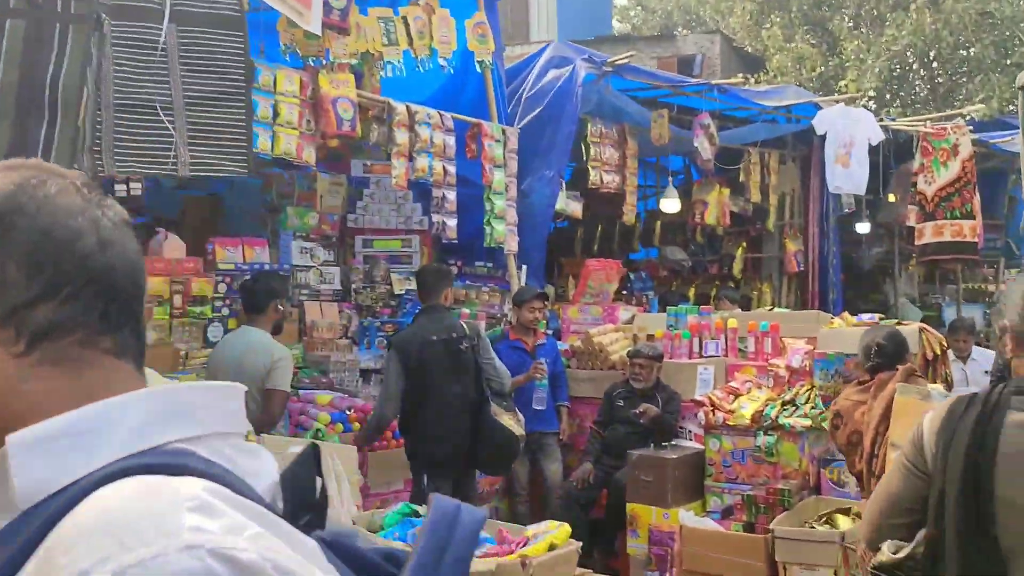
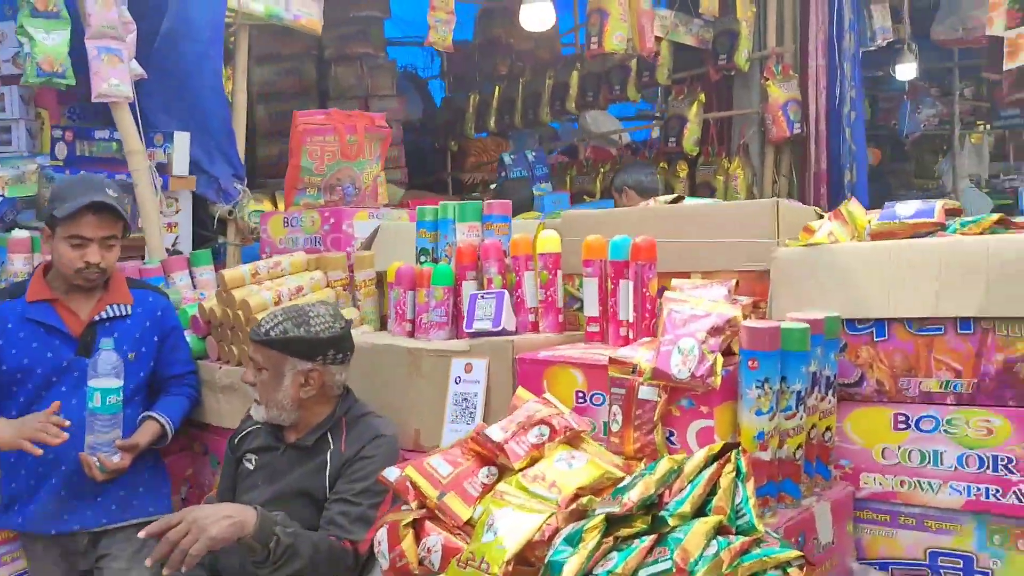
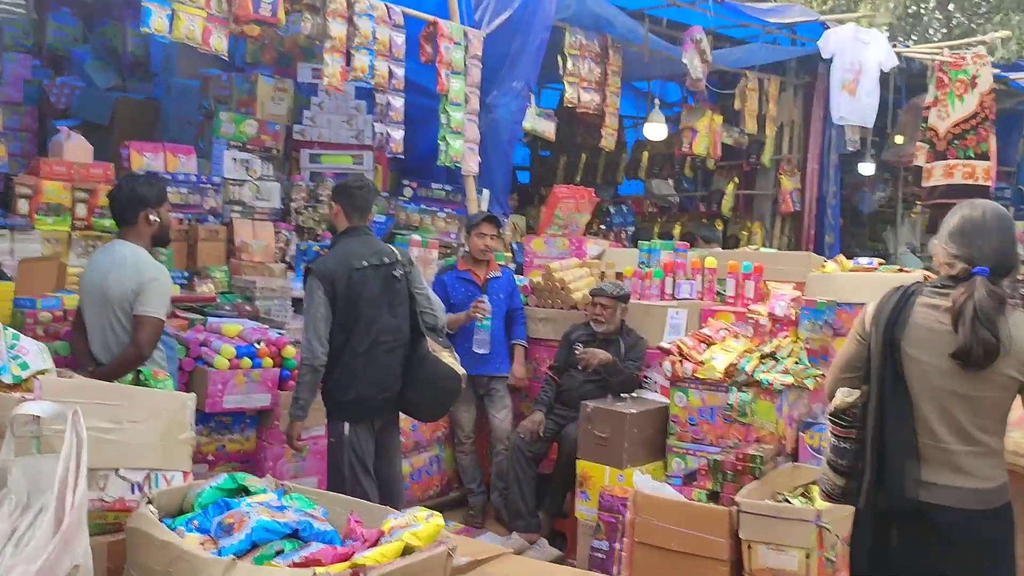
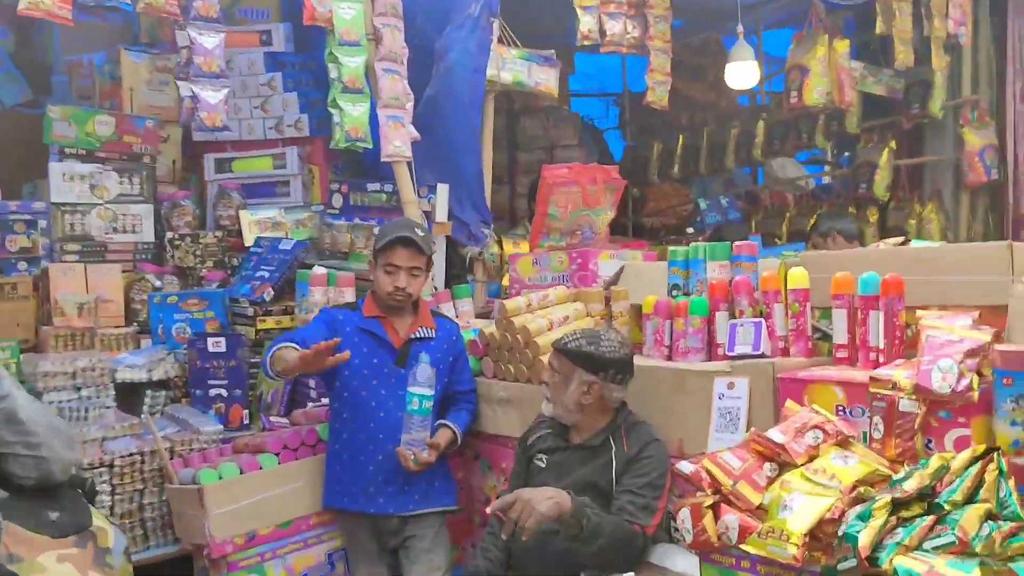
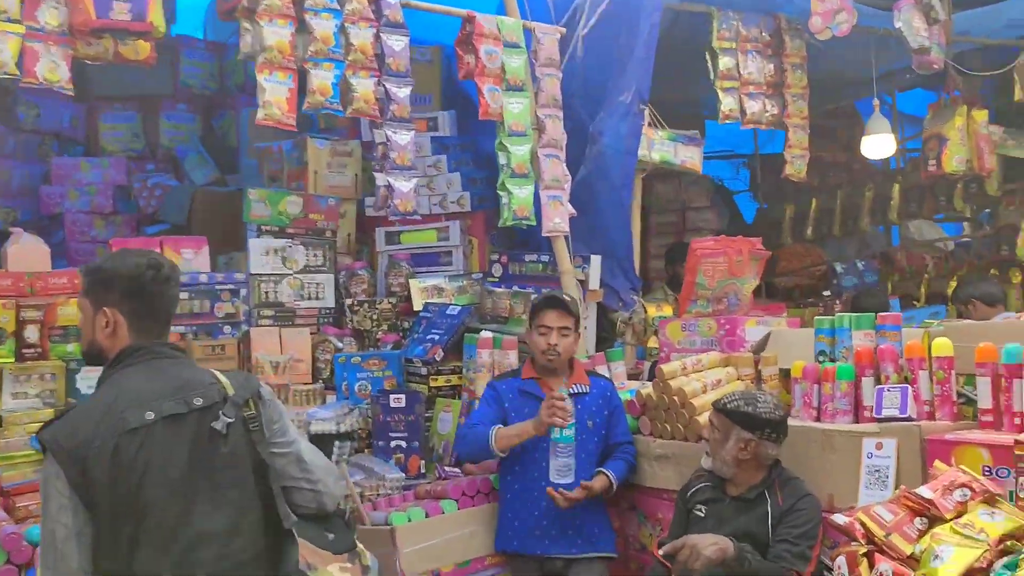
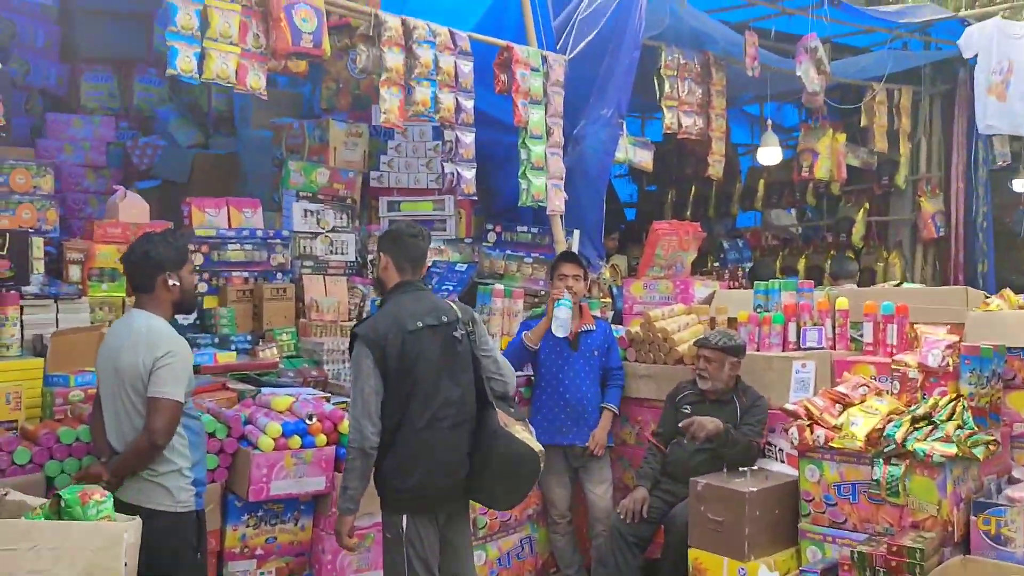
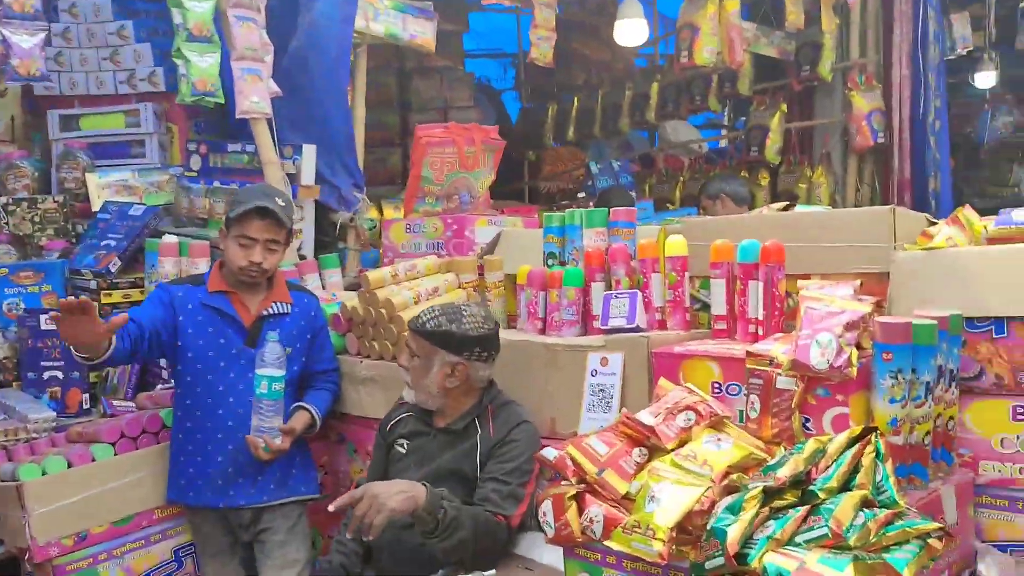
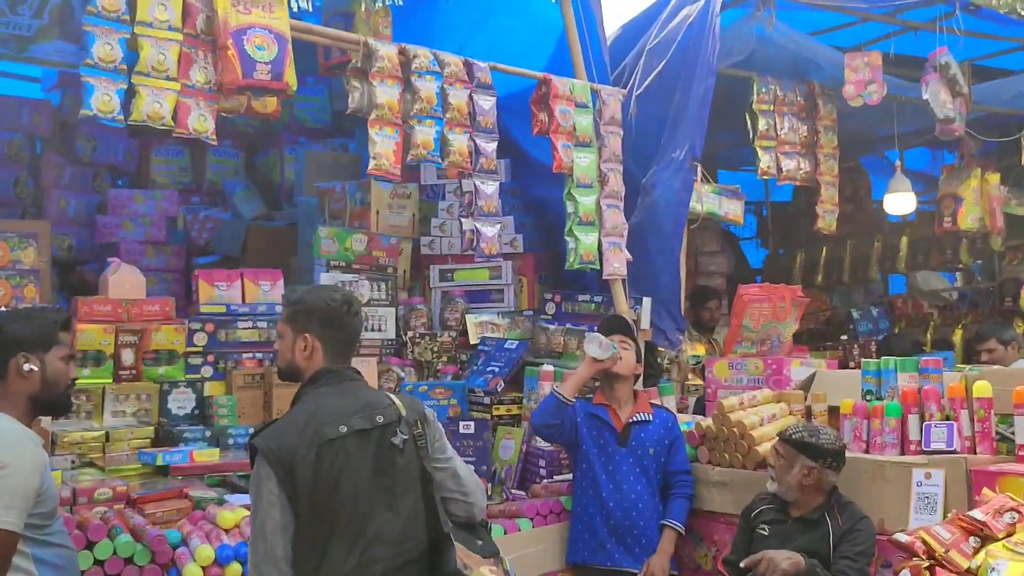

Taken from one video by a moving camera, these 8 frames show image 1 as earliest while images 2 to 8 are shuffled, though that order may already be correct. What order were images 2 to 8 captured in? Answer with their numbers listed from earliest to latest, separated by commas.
3, 6, 8, 5, 4, 7, 2
